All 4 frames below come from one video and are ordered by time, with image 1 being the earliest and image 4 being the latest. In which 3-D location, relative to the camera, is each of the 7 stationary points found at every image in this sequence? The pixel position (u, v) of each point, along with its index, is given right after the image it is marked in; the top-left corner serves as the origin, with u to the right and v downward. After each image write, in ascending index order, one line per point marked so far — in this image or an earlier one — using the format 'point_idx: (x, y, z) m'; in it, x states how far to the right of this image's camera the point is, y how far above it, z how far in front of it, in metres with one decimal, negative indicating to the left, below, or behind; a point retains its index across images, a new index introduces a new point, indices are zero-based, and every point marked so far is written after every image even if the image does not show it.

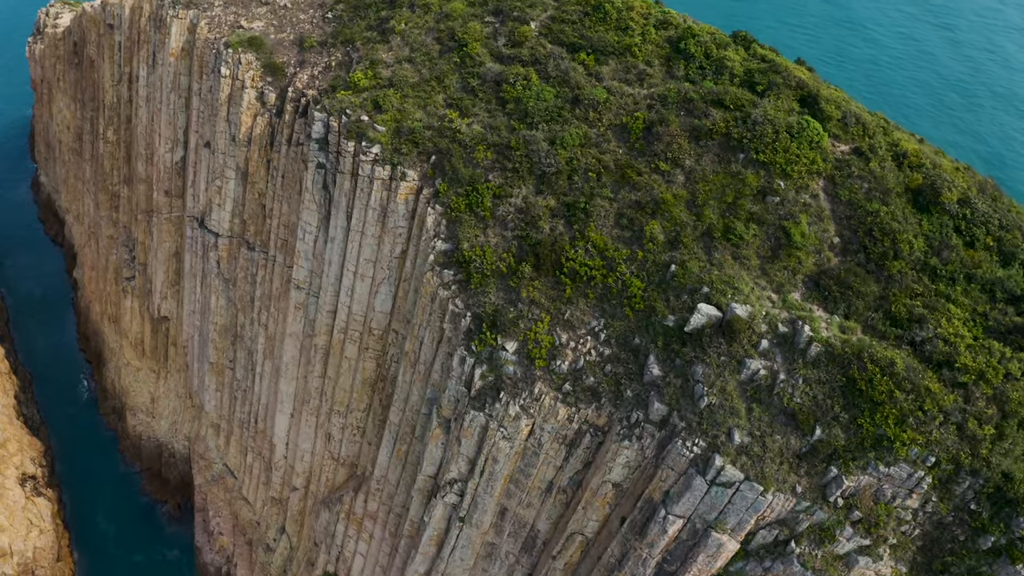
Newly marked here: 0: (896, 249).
0: (+10.5, +1.0, +18.9) m
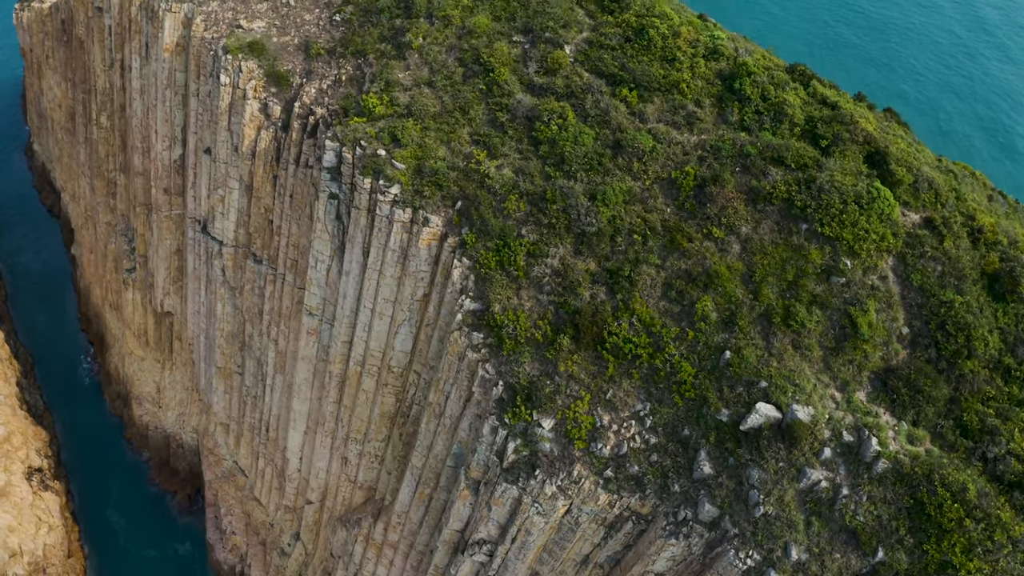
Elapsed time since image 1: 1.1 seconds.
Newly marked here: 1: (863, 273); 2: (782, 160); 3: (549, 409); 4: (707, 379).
0: (+11.6, -1.5, +17.5) m
1: (+9.3, +0.4, +18.5) m
2: (+7.8, +3.7, +20.0) m
3: (+1.0, -3.3, +19.7) m
4: (+5.2, -2.4, +18.5) m
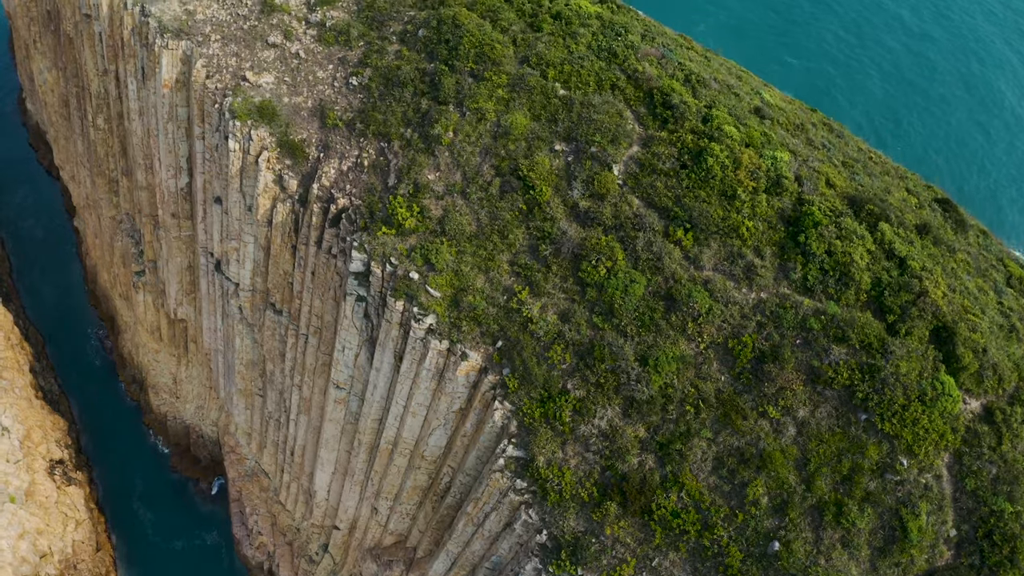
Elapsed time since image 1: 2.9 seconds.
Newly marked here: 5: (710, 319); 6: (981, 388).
0: (+13.0, -6.9, +17.7) m
1: (+10.8, -4.8, +18.3) m
2: (+9.2, -1.3, +19.2) m
3: (+2.4, -8.3, +20.1) m
4: (+6.6, -7.6, +18.9) m
5: (+5.7, -0.9, +20.0) m
6: (+12.9, -2.7, +19.0) m
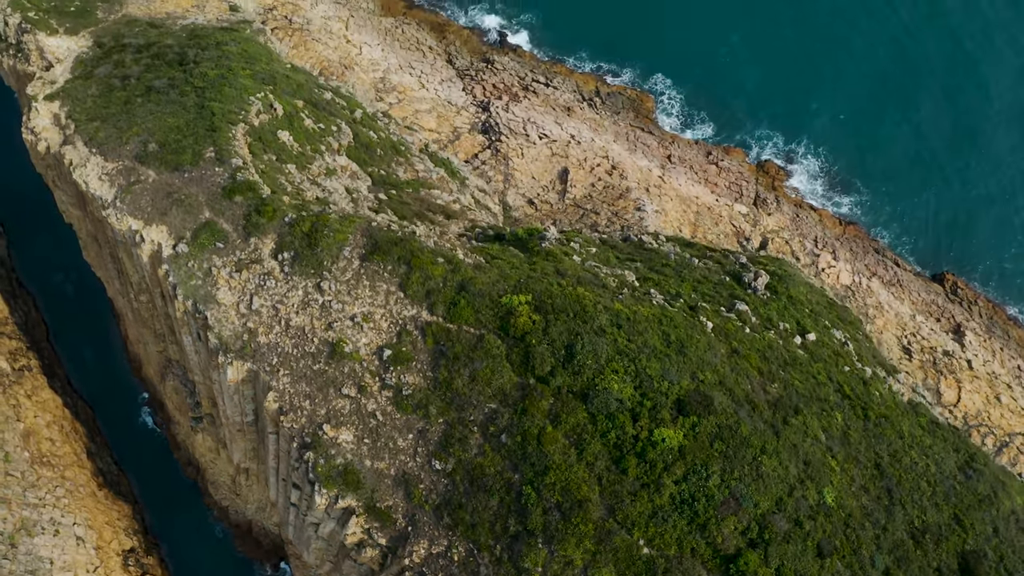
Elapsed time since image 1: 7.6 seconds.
0: (+16.2, -24.2, +24.9) m
1: (+13.9, -22.0, +24.7) m
2: (+12.4, -18.5, +24.2) m
3: (+5.5, -24.6, +27.2) m
4: (+9.8, -24.4, +26.0) m
5: (+8.9, -17.7, +24.7) m
6: (+16.1, -19.8, +24.6) m
